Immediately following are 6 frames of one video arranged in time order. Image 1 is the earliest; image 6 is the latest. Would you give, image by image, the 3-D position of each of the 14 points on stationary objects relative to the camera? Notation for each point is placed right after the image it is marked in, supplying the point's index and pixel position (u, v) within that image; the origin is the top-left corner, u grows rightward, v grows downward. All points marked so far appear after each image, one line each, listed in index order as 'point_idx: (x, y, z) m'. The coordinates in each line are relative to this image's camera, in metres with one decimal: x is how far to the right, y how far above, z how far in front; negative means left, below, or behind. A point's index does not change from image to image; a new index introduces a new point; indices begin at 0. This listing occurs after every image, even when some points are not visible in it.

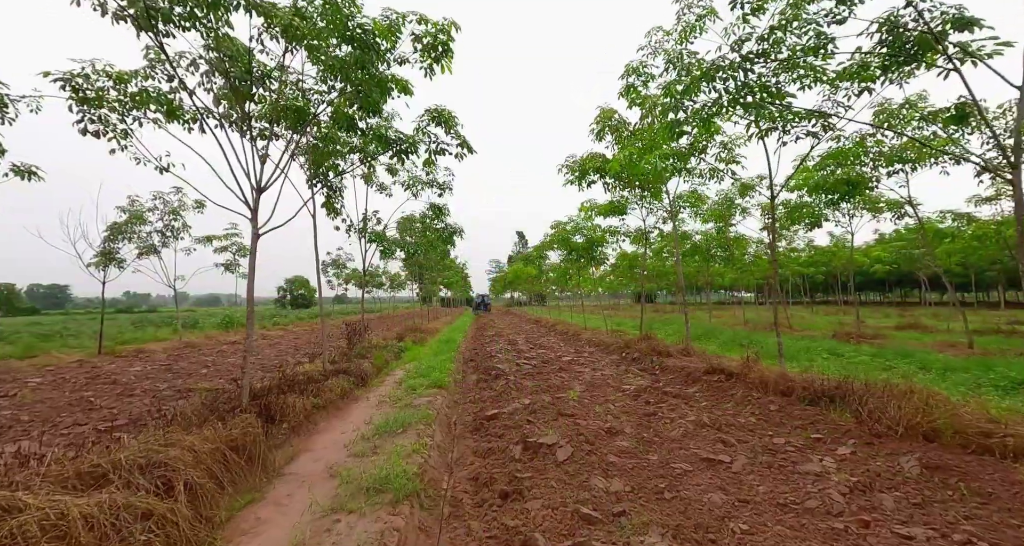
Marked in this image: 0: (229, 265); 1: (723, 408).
0: (-10.1, +0.3, +14.8) m
1: (+2.6, -1.7, +5.2) m
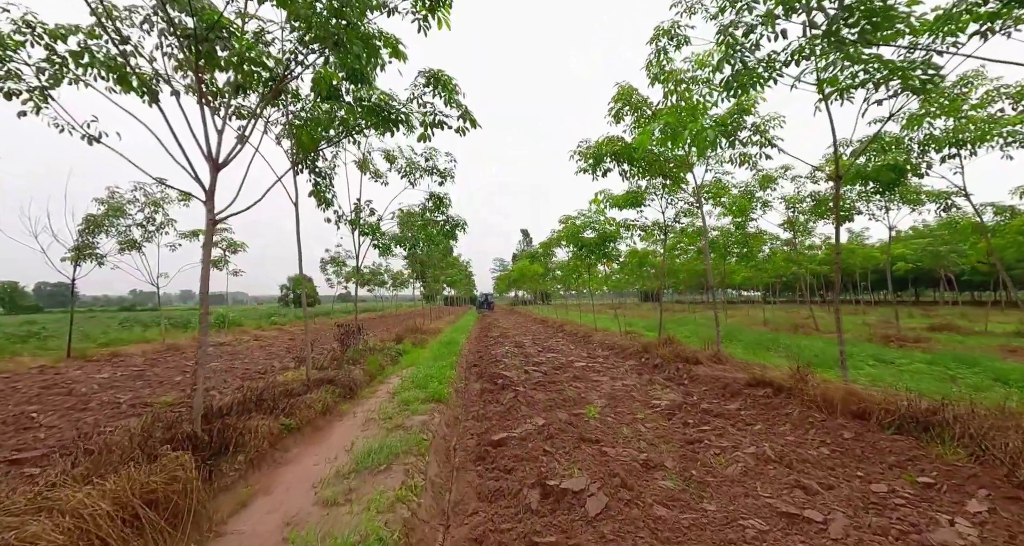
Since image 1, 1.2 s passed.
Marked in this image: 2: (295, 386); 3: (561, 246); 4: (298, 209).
0: (-9.9, +0.4, +14.0) m
1: (+2.7, -1.6, +4.2) m
2: (-3.2, -1.7, +6.2) m
3: (+2.3, +1.2, +18.7) m
4: (-3.6, +1.1, +6.9) m
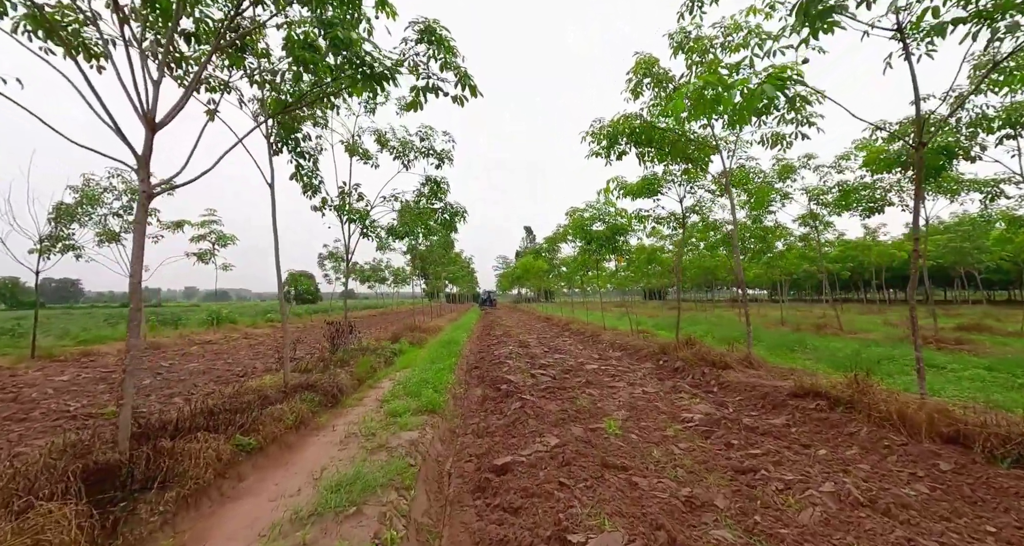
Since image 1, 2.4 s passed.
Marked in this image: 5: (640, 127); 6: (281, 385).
0: (-9.8, +0.5, +13.2) m
1: (+2.8, -1.5, +3.4) m
2: (-3.2, -1.6, +5.4) m
3: (+2.4, +1.4, +17.8) m
4: (-3.5, +1.2, +6.1) m
5: (+2.4, +2.8, +8.0) m
6: (-3.3, -1.6, +5.9) m
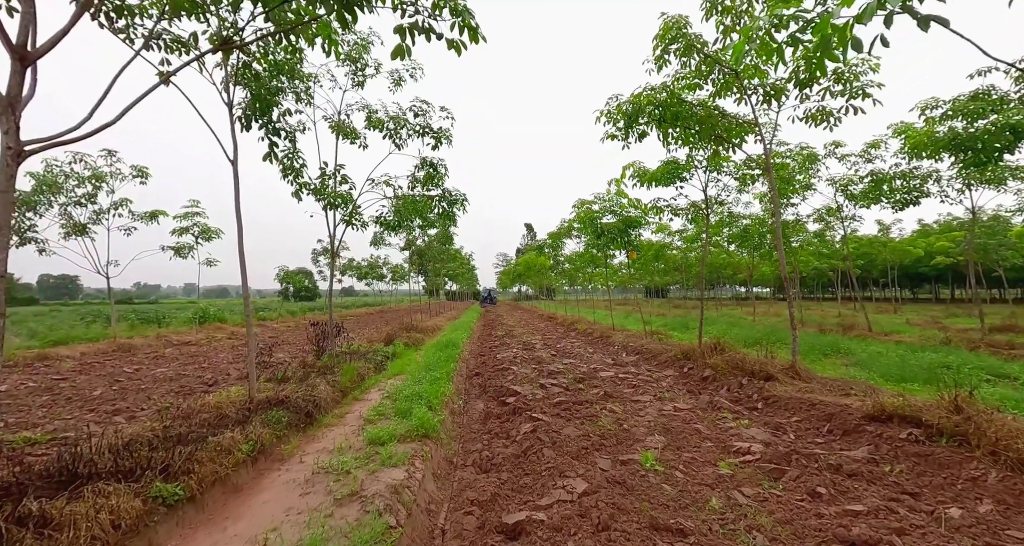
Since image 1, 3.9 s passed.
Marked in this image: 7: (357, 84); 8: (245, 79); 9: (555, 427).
0: (-9.7, +0.7, +12.3) m
1: (+2.9, -1.5, +2.4) m
2: (-3.1, -1.5, +4.5) m
3: (+2.5, +1.5, +16.9) m
4: (-3.4, +1.3, +5.1) m
5: (+2.5, +2.9, +7.0) m
6: (-3.2, -1.5, +4.9) m
7: (-2.8, +3.4, +7.4) m
8: (-4.0, +2.9, +6.1) m
9: (+0.5, -1.7, +4.5) m
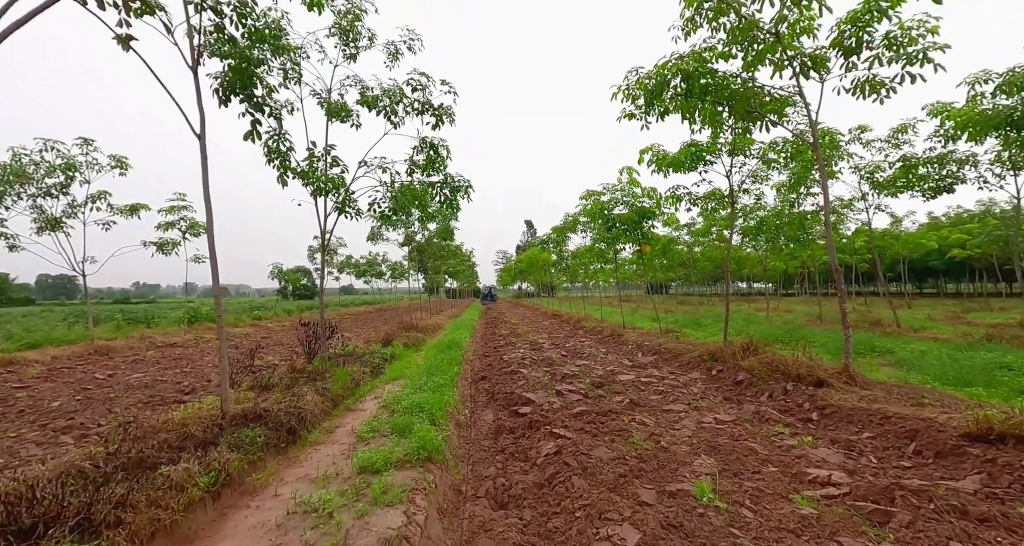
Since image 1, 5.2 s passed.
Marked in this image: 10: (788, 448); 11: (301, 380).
0: (-9.5, +0.7, +11.5) m
1: (+3.1, -1.4, +1.7) m
2: (-2.9, -1.4, +3.8) m
3: (+2.7, +1.7, +16.1) m
4: (-3.2, +1.4, +4.3) m
5: (+2.7, +3.0, +6.3) m
6: (-3.0, -1.5, +4.2) m
7: (-2.6, +3.5, +6.7) m
8: (-3.8, +2.9, +5.4) m
9: (+0.6, -1.6, +3.8) m
10: (+2.4, -1.6, +3.7) m
11: (-3.1, -1.6, +6.2) m
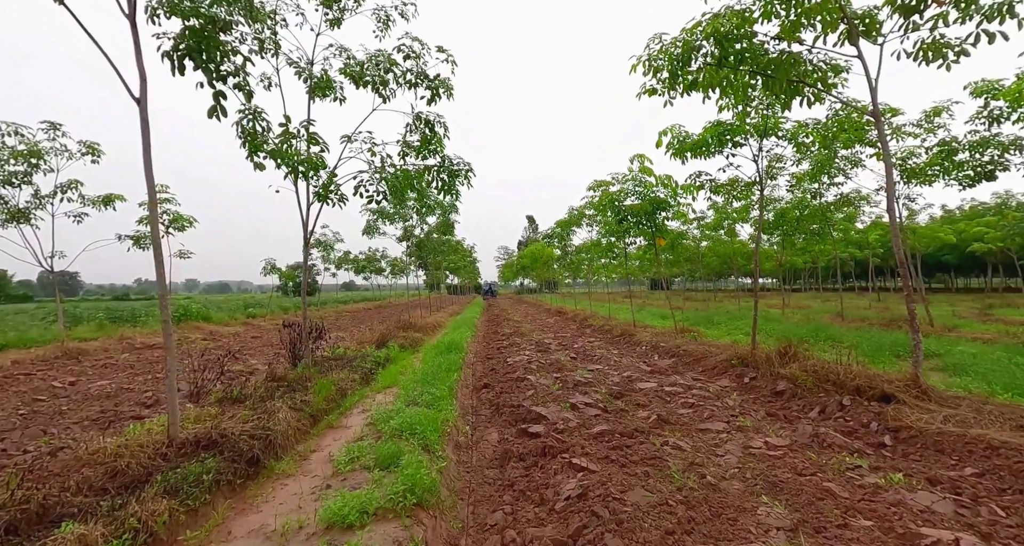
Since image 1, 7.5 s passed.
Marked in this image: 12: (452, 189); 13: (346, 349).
0: (-9.4, +0.8, +10.8) m
1: (+3.2, -1.4, +0.9) m
2: (-2.8, -1.4, +3.0) m
3: (+2.8, +1.9, +15.3) m
4: (-3.1, +1.4, +3.6) m
5: (+2.8, +3.0, +5.4) m
6: (-2.9, -1.4, +3.5) m
7: (-2.5, +3.5, +5.9) m
8: (-3.7, +3.0, +4.6) m
9: (+0.7, -1.5, +3.0) m
10: (+2.5, -1.5, +2.9) m
11: (-3.0, -1.5, +5.4) m
12: (-1.1, +1.5, +7.4) m
13: (-3.3, -1.5, +8.4) m
